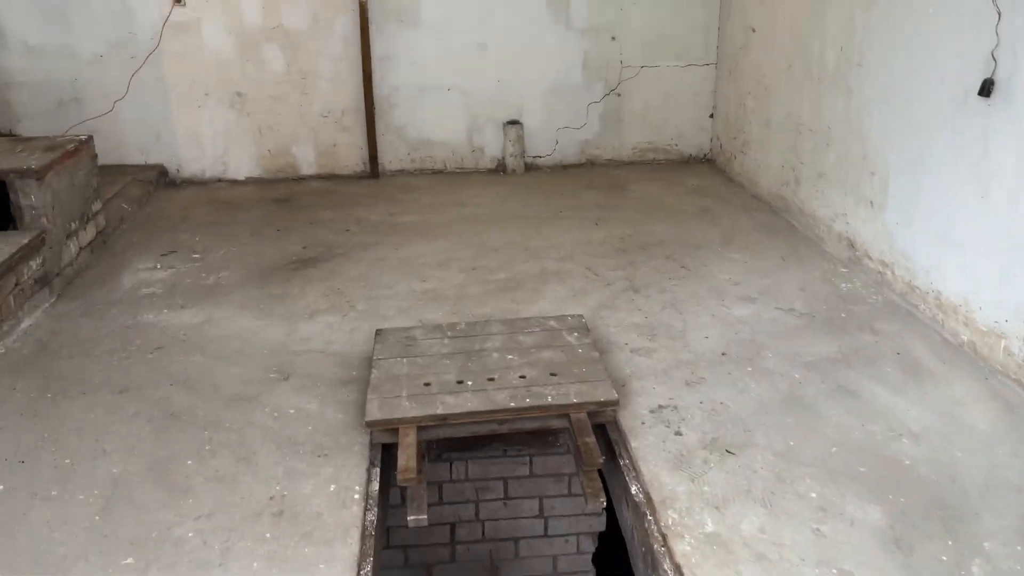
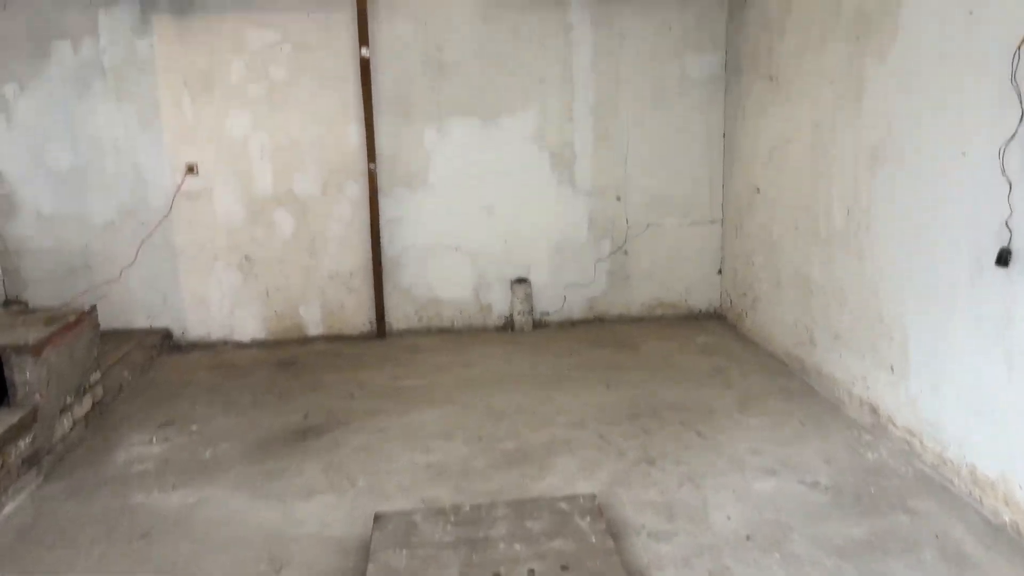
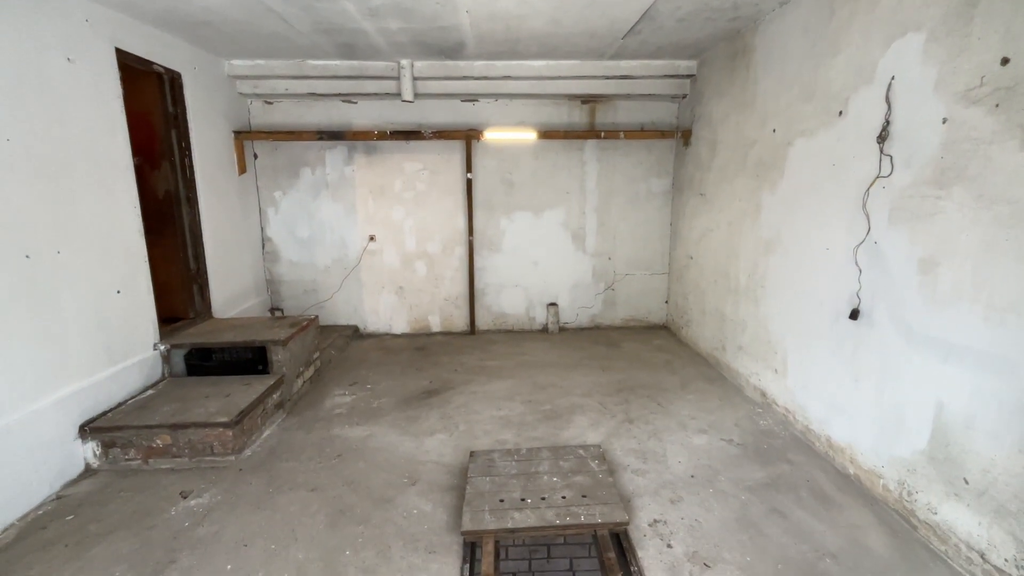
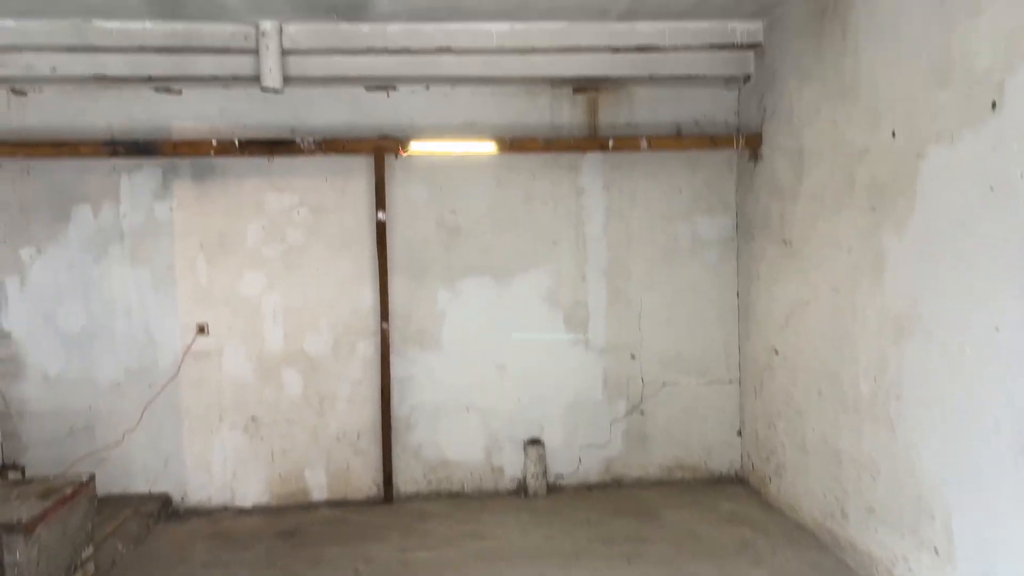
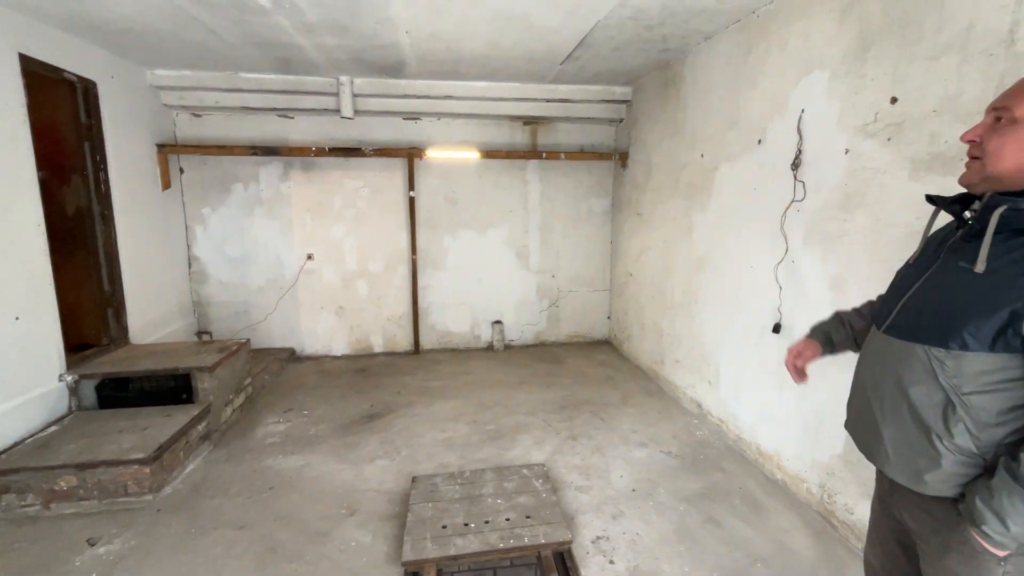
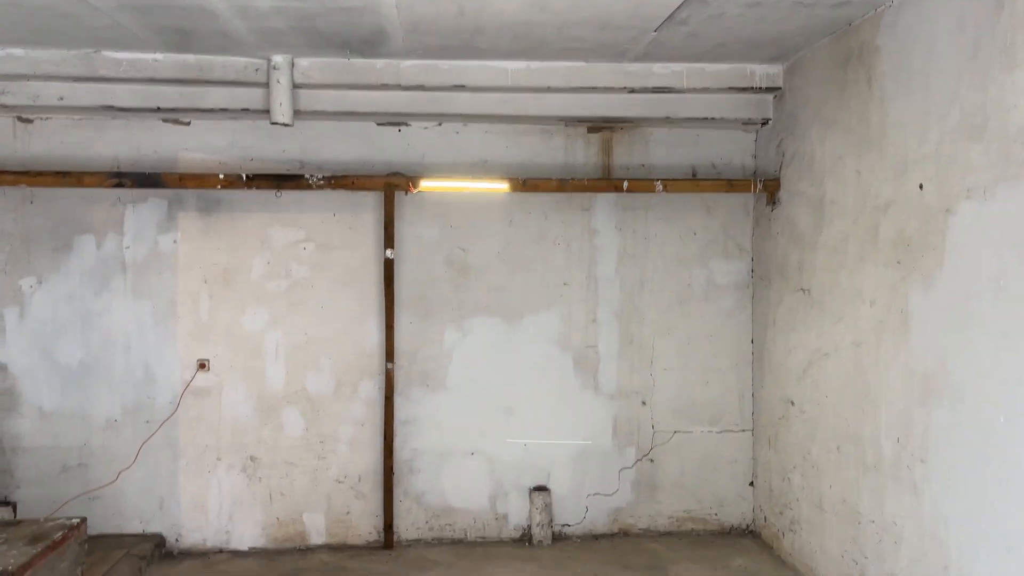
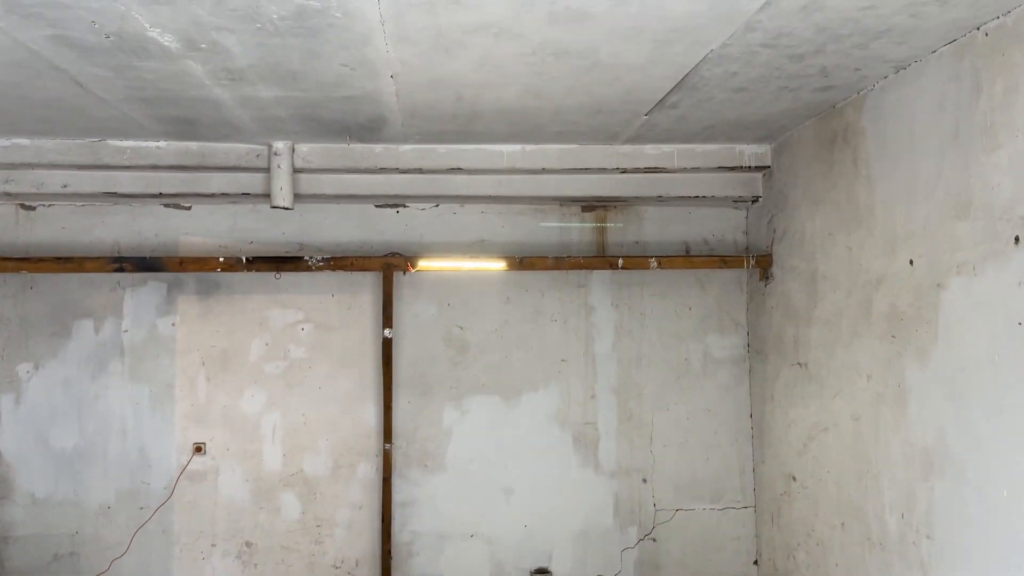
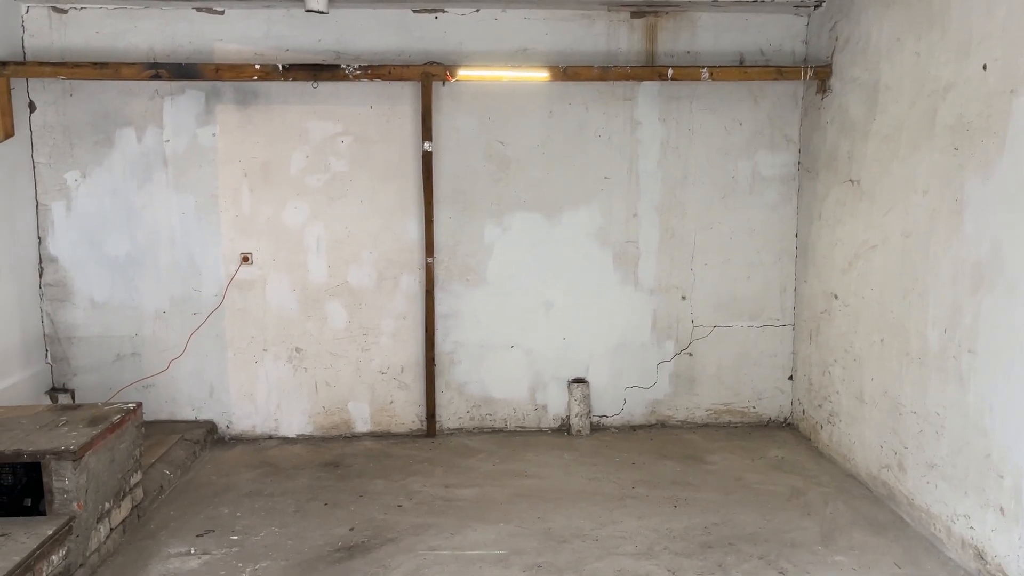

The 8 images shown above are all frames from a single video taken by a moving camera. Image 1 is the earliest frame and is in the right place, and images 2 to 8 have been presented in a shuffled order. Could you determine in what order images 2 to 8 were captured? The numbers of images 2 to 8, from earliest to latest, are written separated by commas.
2, 4, 7, 6, 8, 3, 5
